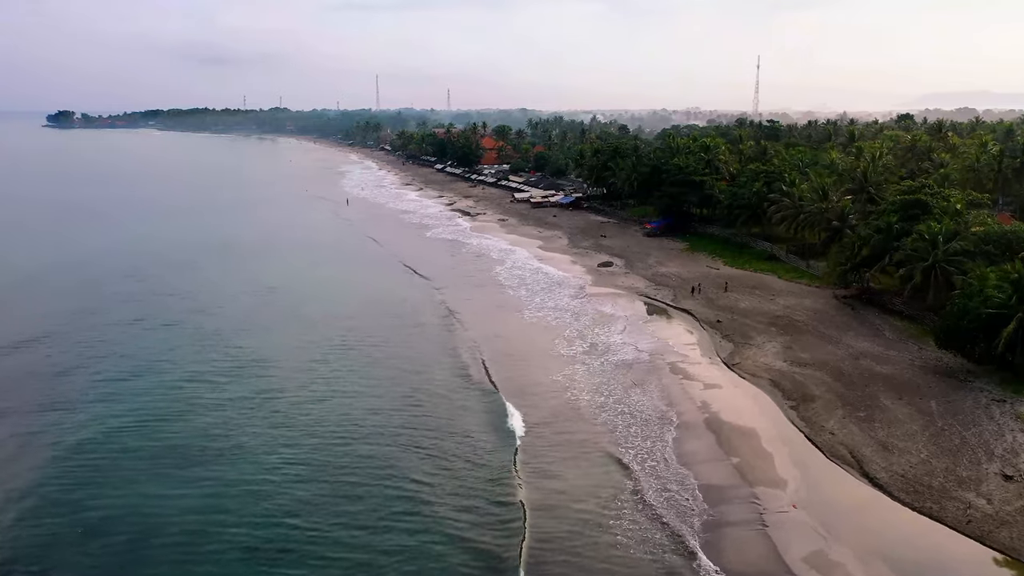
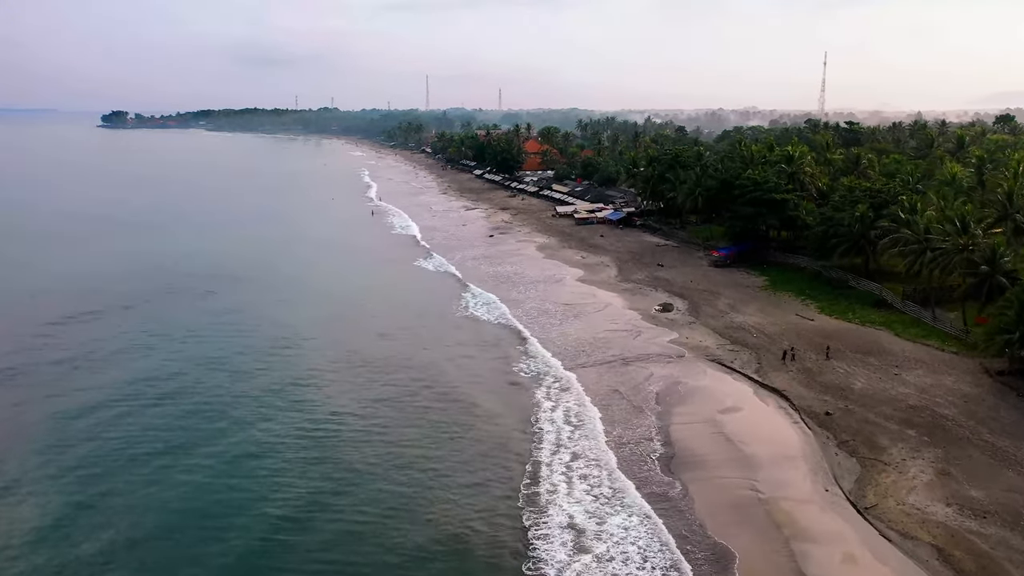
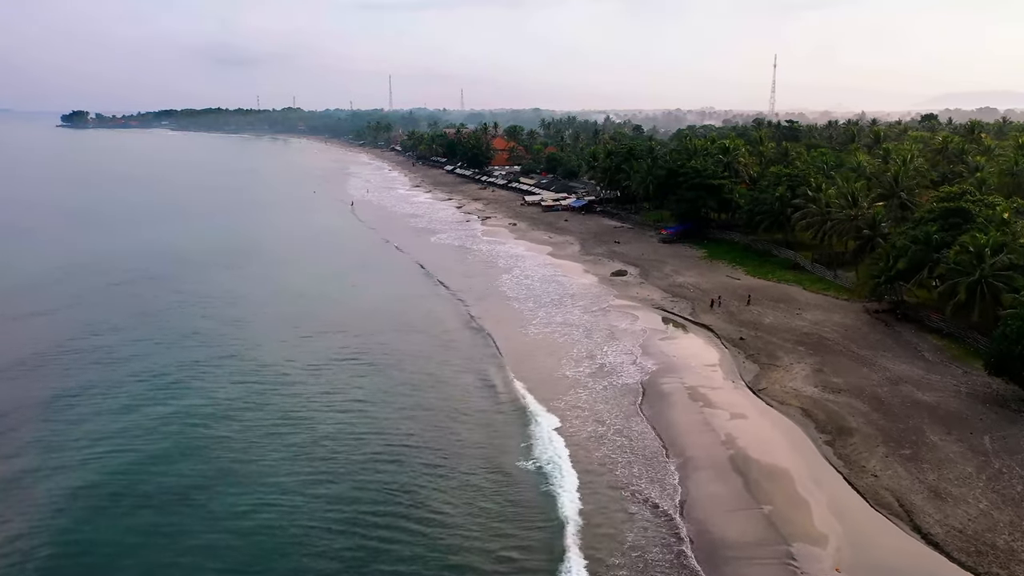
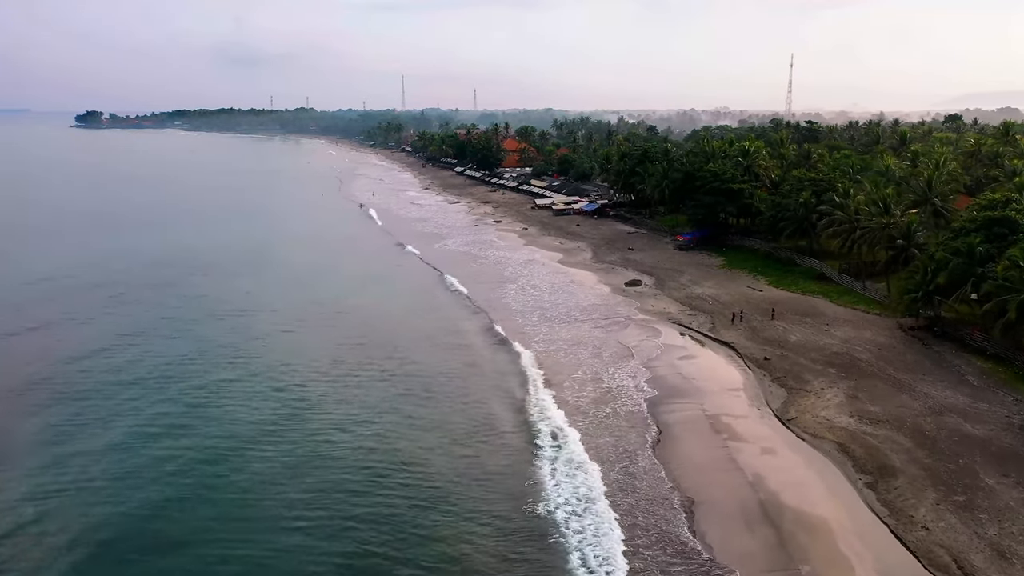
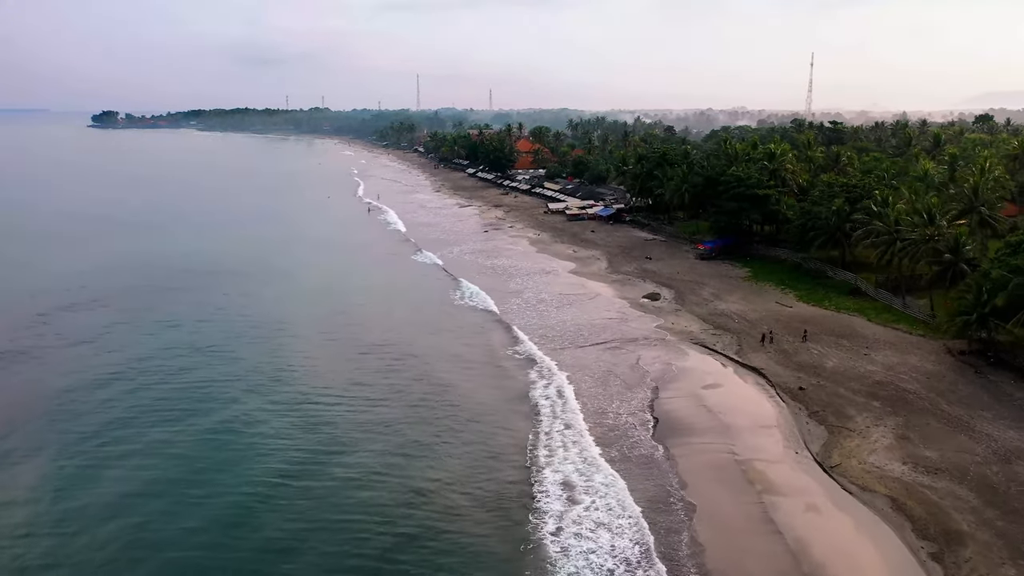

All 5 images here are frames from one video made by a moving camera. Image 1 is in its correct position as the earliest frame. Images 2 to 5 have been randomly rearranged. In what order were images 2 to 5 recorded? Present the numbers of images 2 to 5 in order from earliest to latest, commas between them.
3, 4, 5, 2
